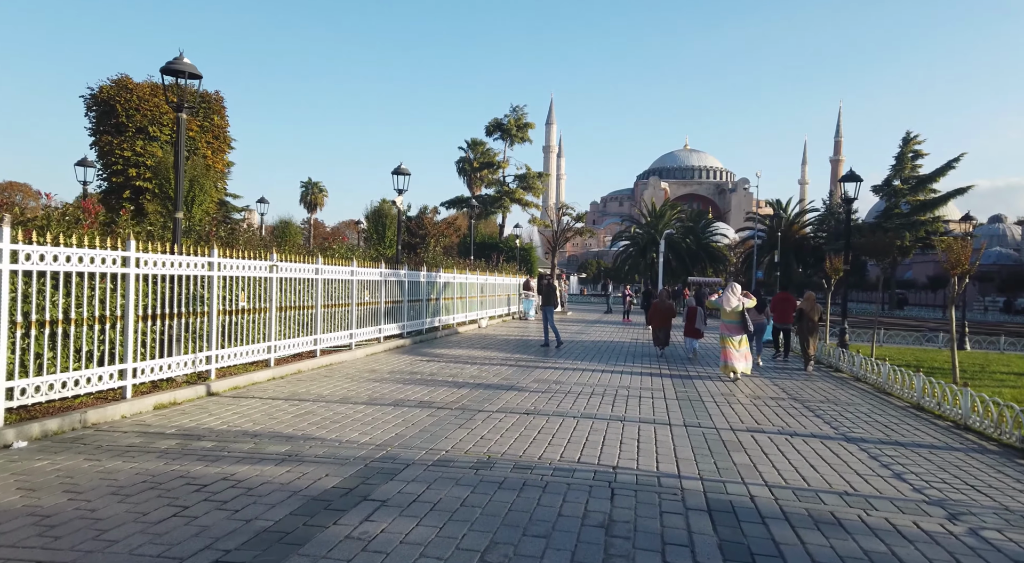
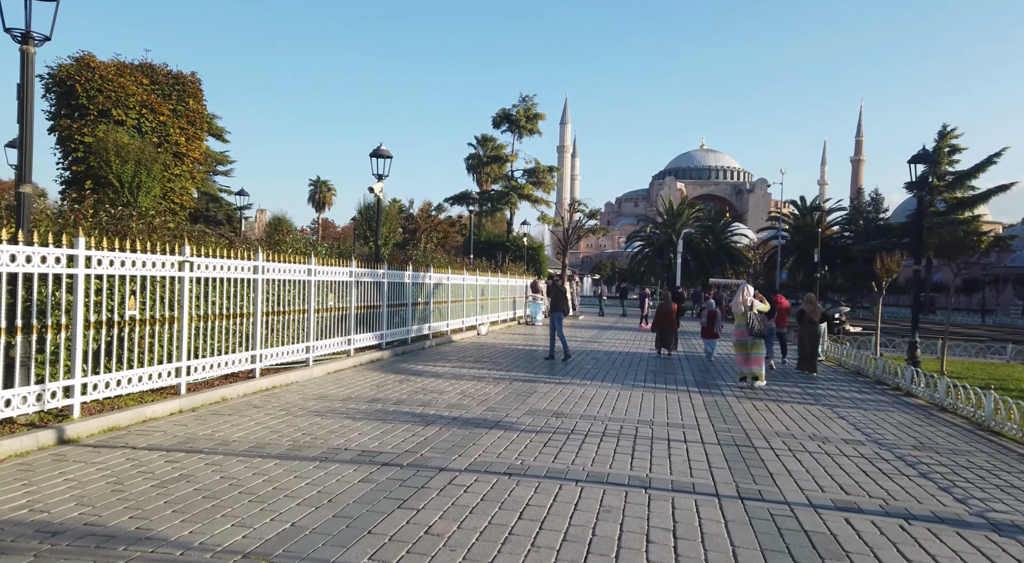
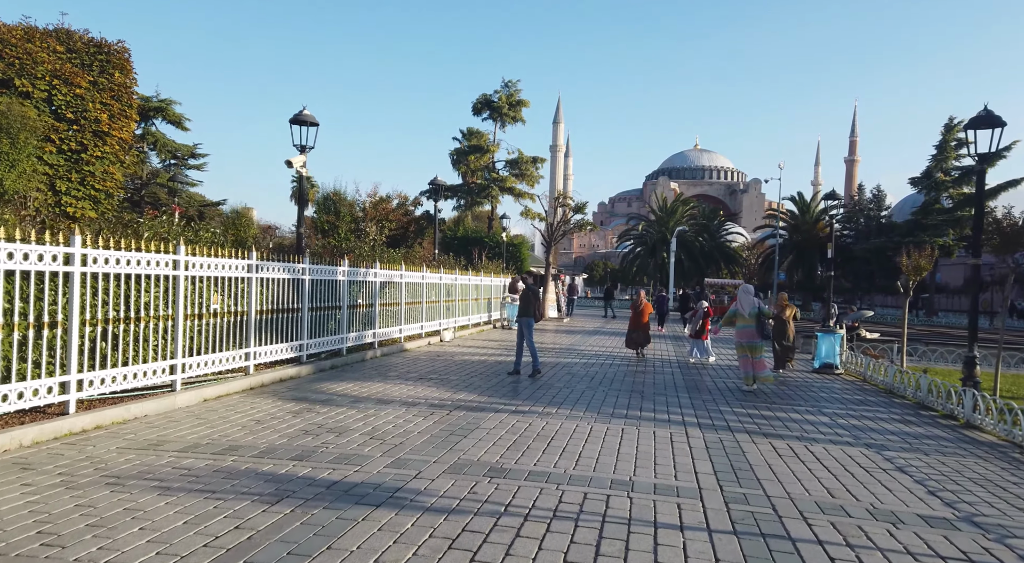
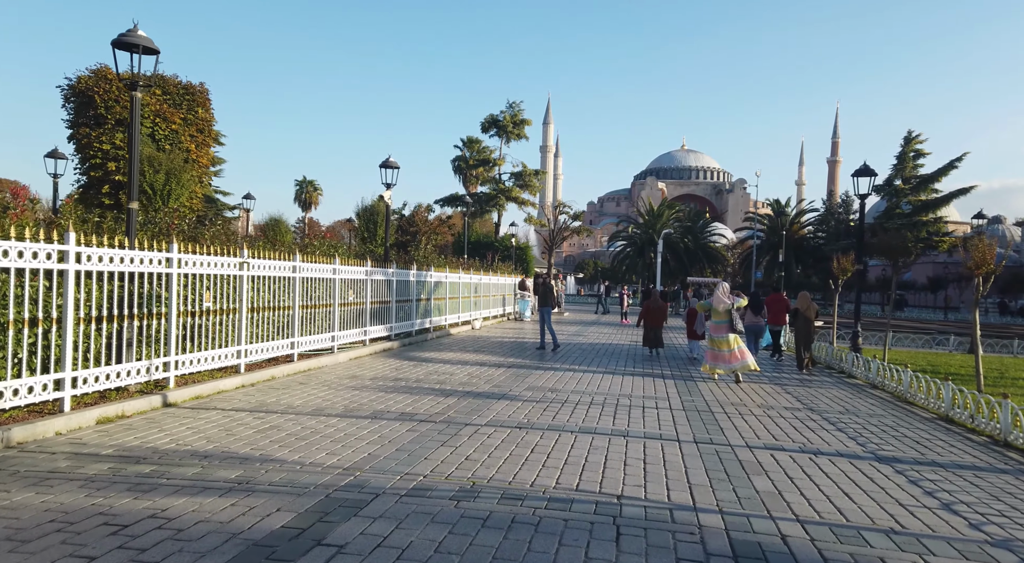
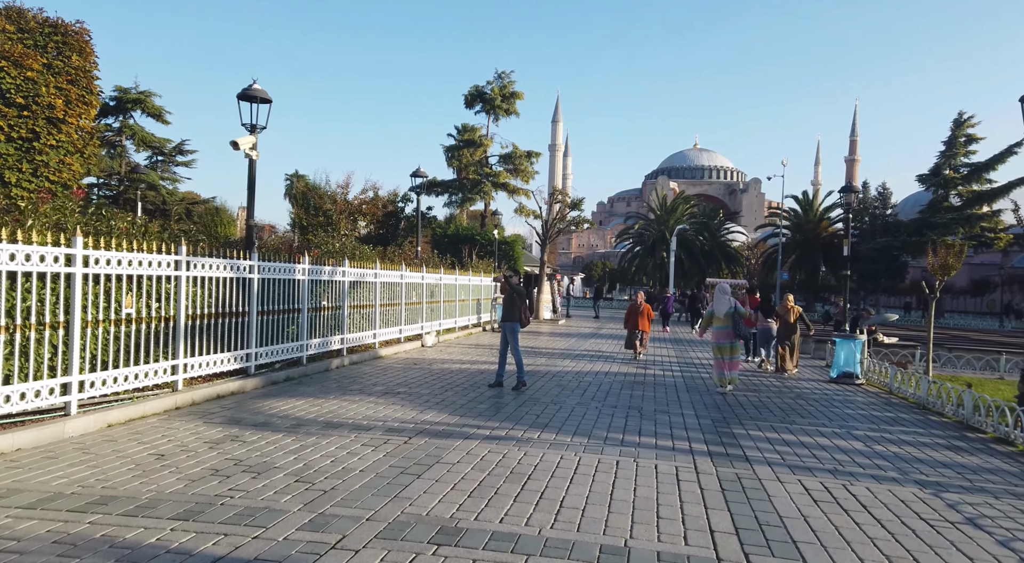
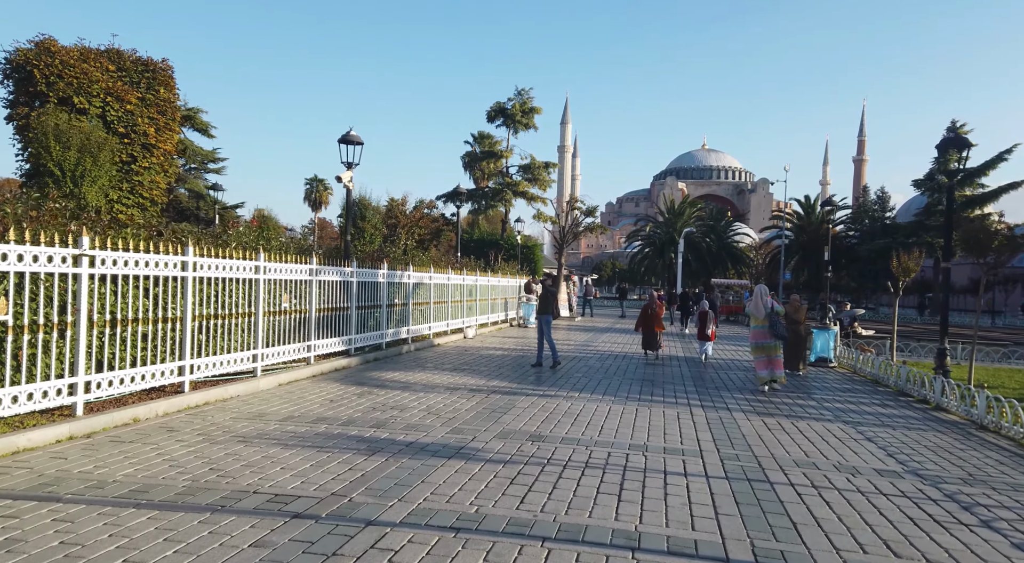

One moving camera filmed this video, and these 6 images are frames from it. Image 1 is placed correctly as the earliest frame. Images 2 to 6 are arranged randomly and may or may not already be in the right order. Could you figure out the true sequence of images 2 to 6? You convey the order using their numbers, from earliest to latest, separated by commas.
4, 2, 6, 3, 5
